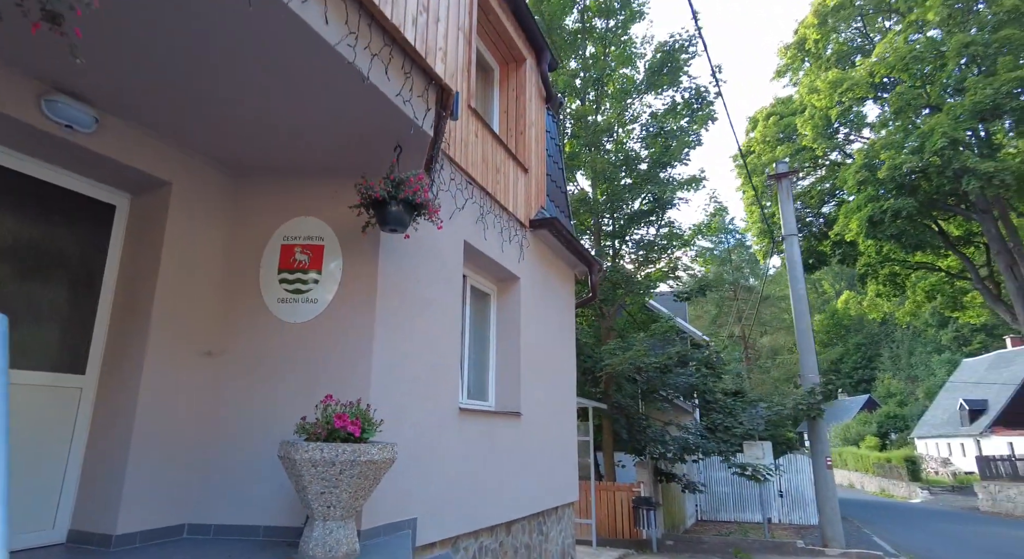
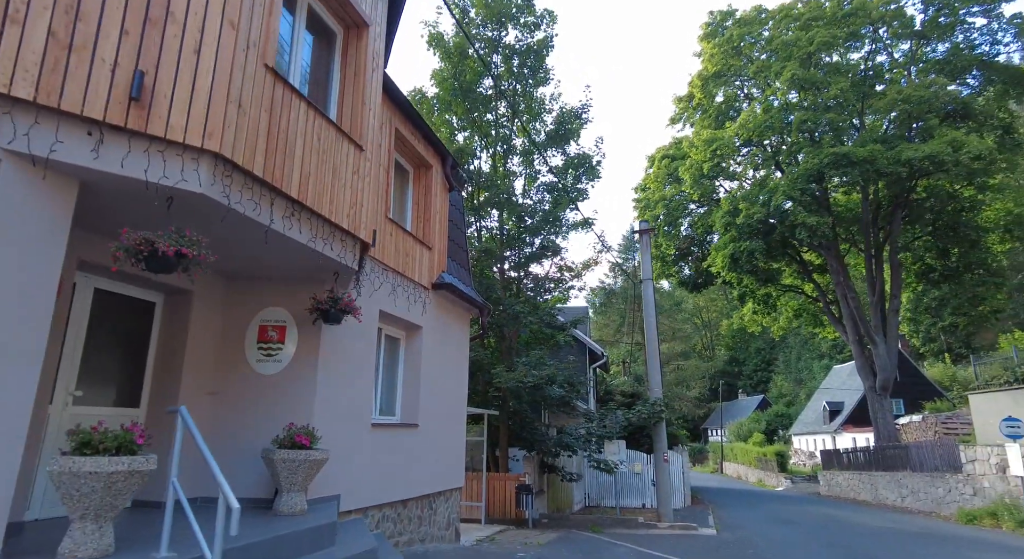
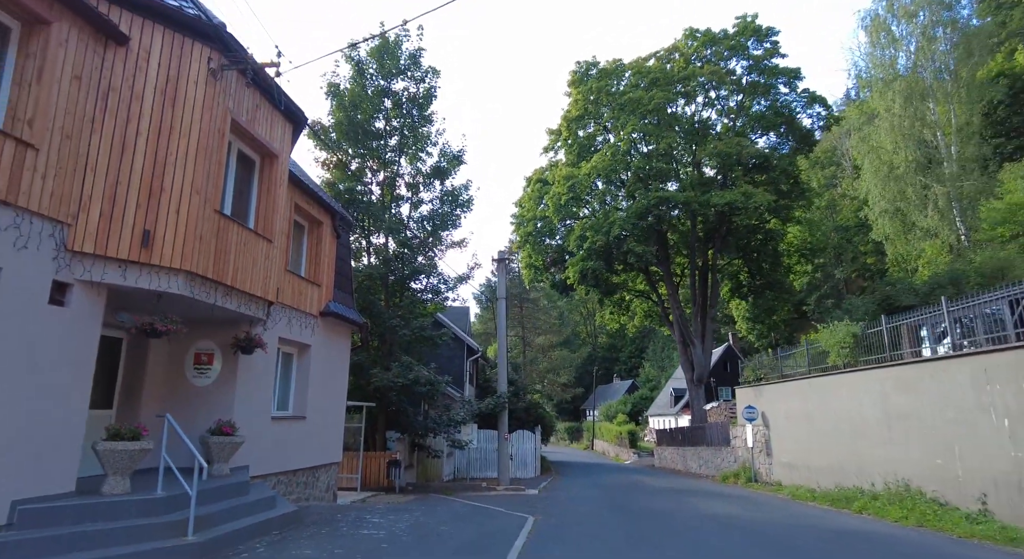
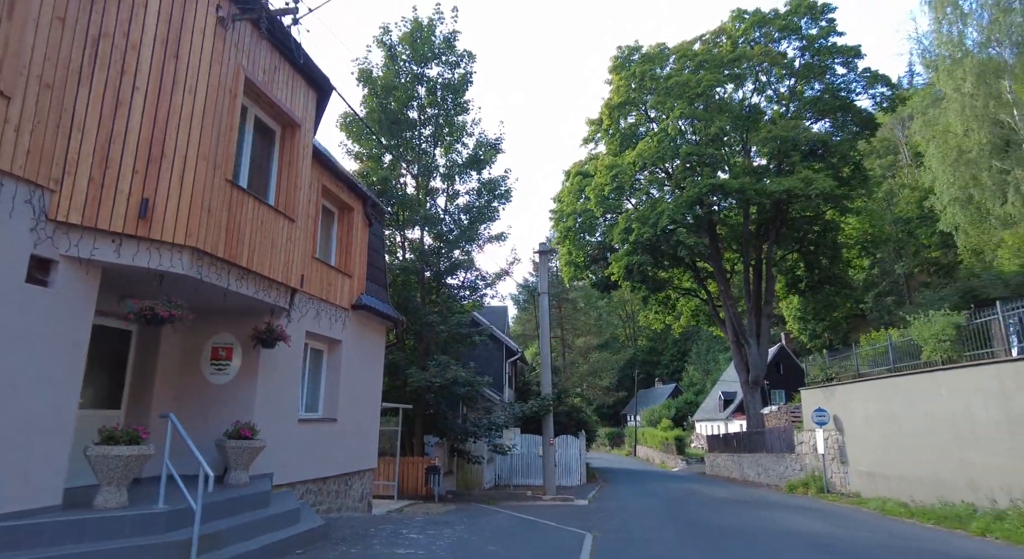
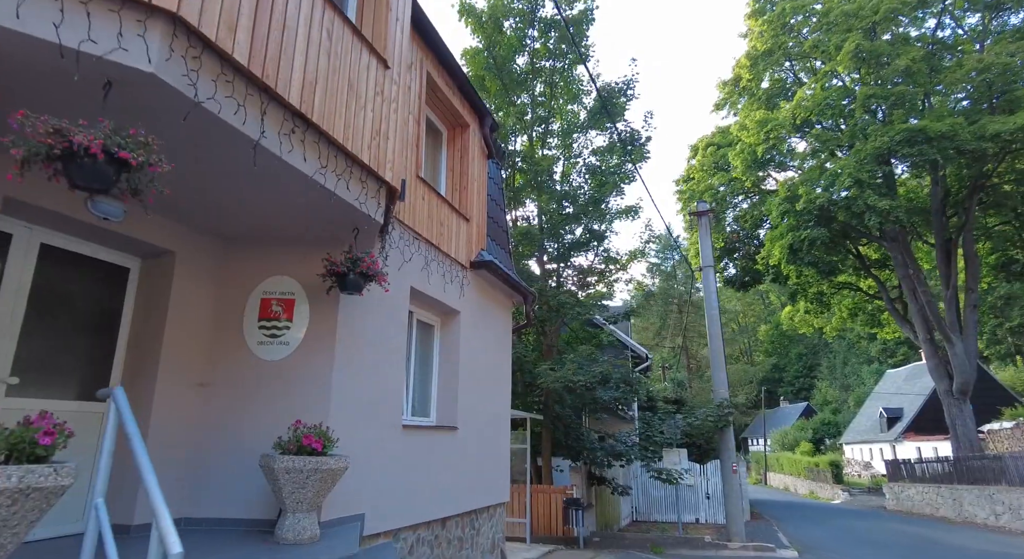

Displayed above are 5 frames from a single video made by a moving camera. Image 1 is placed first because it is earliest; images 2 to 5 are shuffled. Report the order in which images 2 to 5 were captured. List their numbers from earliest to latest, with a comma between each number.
5, 2, 4, 3
